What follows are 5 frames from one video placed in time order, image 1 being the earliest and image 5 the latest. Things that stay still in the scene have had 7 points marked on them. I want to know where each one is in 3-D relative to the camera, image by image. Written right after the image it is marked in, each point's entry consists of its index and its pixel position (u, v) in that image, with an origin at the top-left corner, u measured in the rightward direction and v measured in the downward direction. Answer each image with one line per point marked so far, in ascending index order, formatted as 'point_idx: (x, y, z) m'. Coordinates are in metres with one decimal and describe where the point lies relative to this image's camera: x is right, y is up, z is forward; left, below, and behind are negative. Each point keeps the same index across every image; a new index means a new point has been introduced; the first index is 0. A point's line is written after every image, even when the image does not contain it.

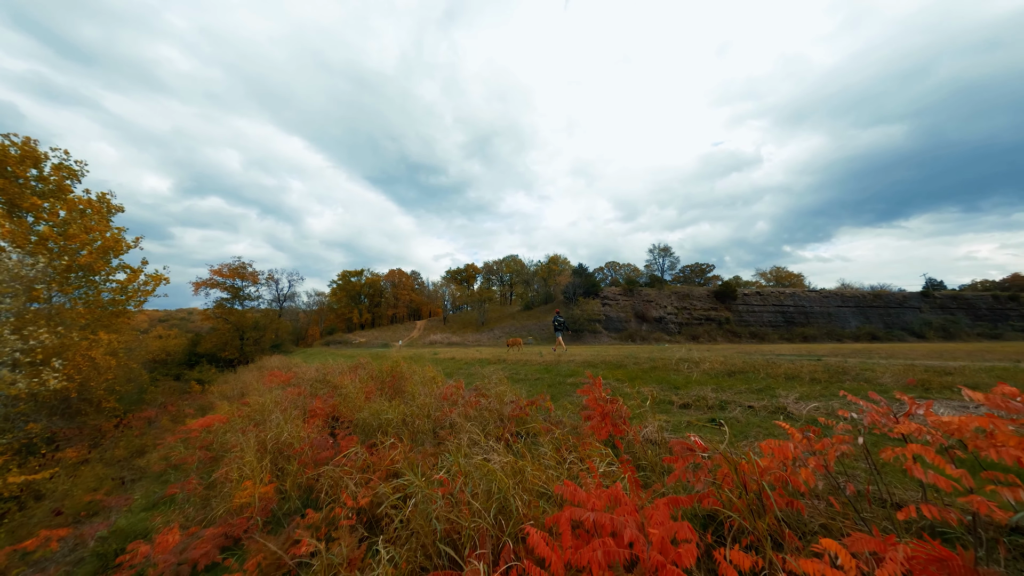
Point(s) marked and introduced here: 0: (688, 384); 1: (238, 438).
0: (+3.0, -1.6, +5.7) m
1: (-5.7, -3.2, +7.0) m
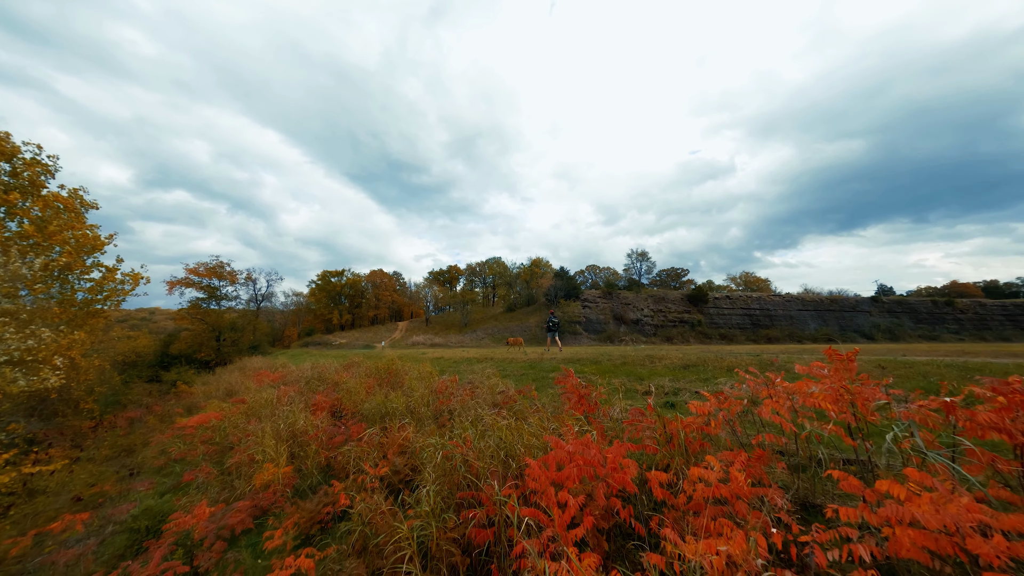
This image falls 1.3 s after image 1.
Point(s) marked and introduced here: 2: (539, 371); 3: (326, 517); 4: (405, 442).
0: (+2.8, -1.8, +6.7) m
1: (-6.0, -3.2, +7.5) m
2: (+0.7, -2.0, +7.9) m
3: (-2.1, -2.6, +3.8) m
4: (-1.5, -2.1, +4.5) m
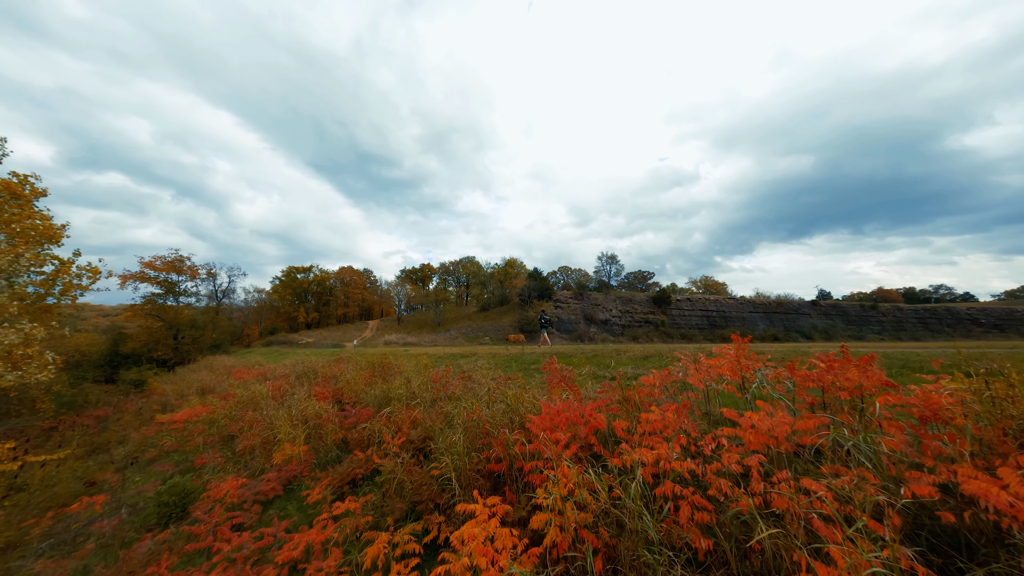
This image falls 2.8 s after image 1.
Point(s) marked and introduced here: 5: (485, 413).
0: (+2.5, -1.8, +7.9) m
1: (-6.3, -3.2, +8.0) m
2: (+0.3, -2.0, +9.0) m
3: (-2.2, -2.6, +4.6) m
4: (-1.6, -2.1, +5.4) m
5: (-0.3, -1.6, +4.2) m
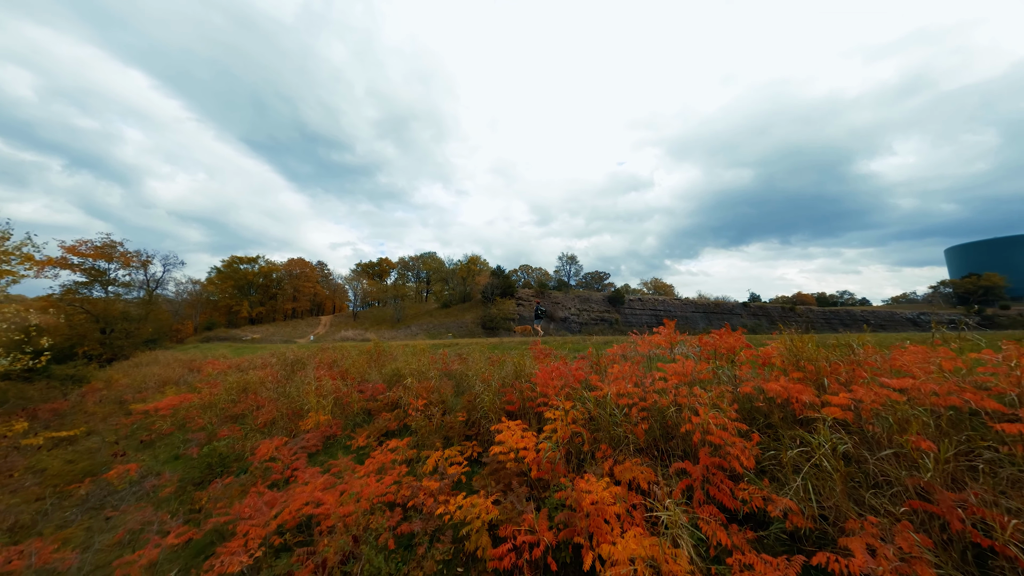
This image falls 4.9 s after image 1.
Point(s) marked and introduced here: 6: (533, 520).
0: (+2.1, -1.8, +9.7) m
1: (-6.7, -3.0, +8.8) m
2: (-0.2, -1.9, +10.5) m
3: (-2.2, -2.5, +5.9) m
4: (-1.7, -2.0, +6.7) m
5: (-0.3, -1.6, +5.7) m
6: (+0.2, -2.0, +2.9) m
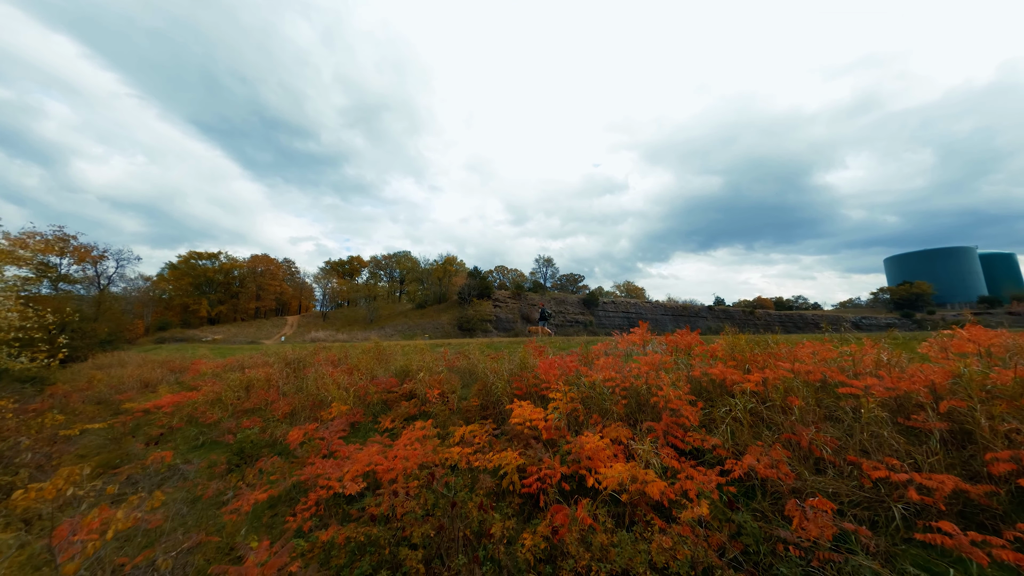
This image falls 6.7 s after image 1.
0: (+1.9, -2.0, +11.1) m
1: (-6.9, -3.1, +9.4) m
2: (-0.5, -2.1, +11.7) m
3: (-2.1, -2.7, +6.9) m
4: (-1.7, -2.1, +7.8) m
5: (-0.2, -1.7, +6.9) m
6: (+0.5, -2.2, +4.1) m
